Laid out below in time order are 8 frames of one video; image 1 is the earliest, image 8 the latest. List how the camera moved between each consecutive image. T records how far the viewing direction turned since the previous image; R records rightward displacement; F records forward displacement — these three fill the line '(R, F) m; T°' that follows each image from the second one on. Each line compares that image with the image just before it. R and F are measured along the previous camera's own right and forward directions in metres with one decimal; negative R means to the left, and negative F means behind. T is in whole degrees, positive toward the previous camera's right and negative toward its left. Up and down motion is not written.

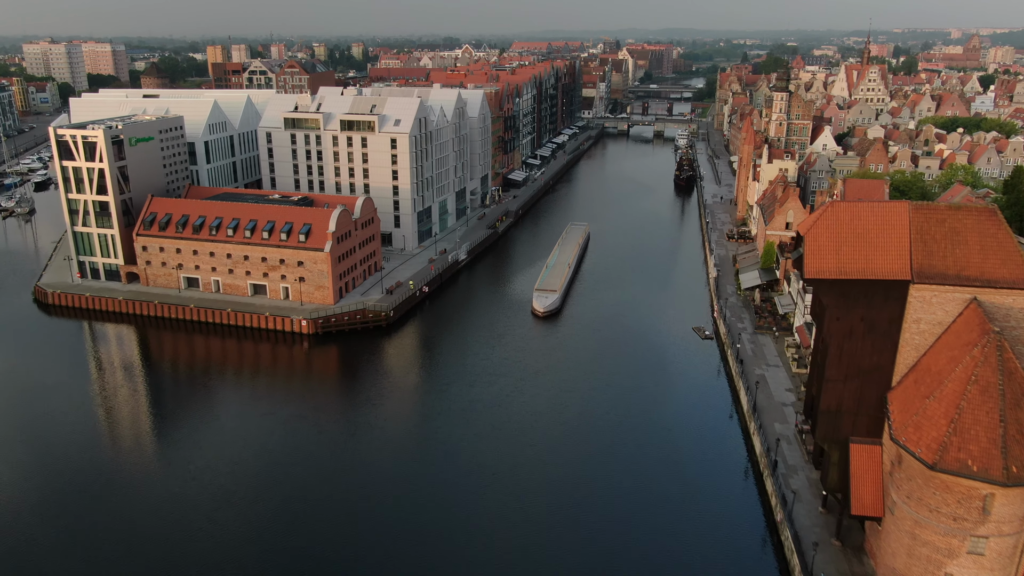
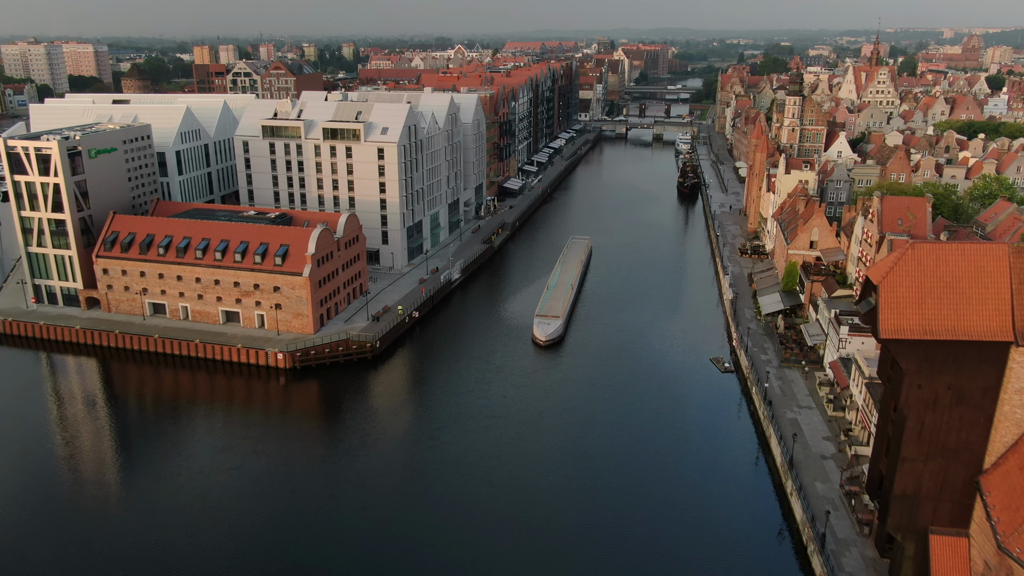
(-0.5, +6.8) m; 0°
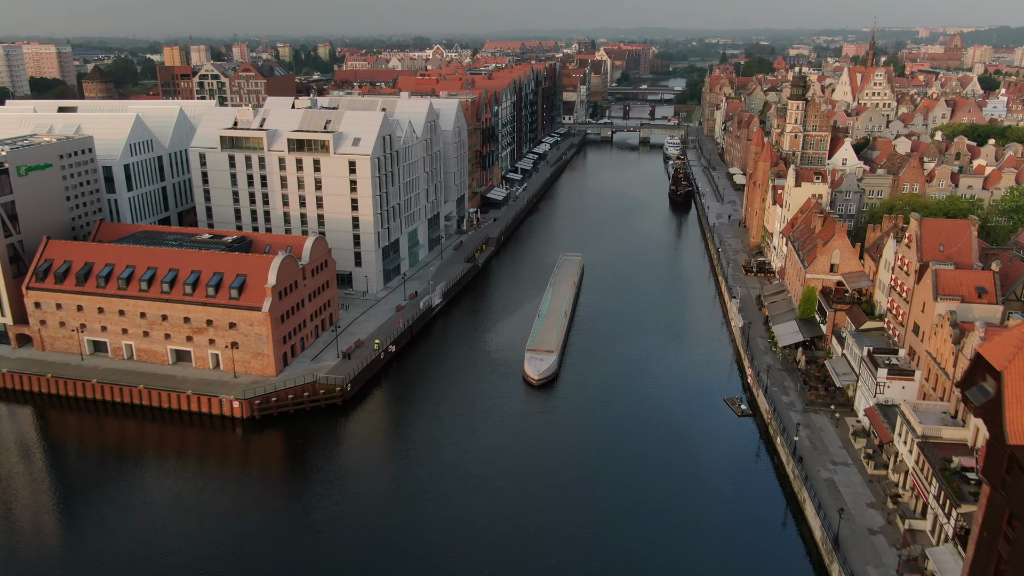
(-0.6, +7.5) m; +1°
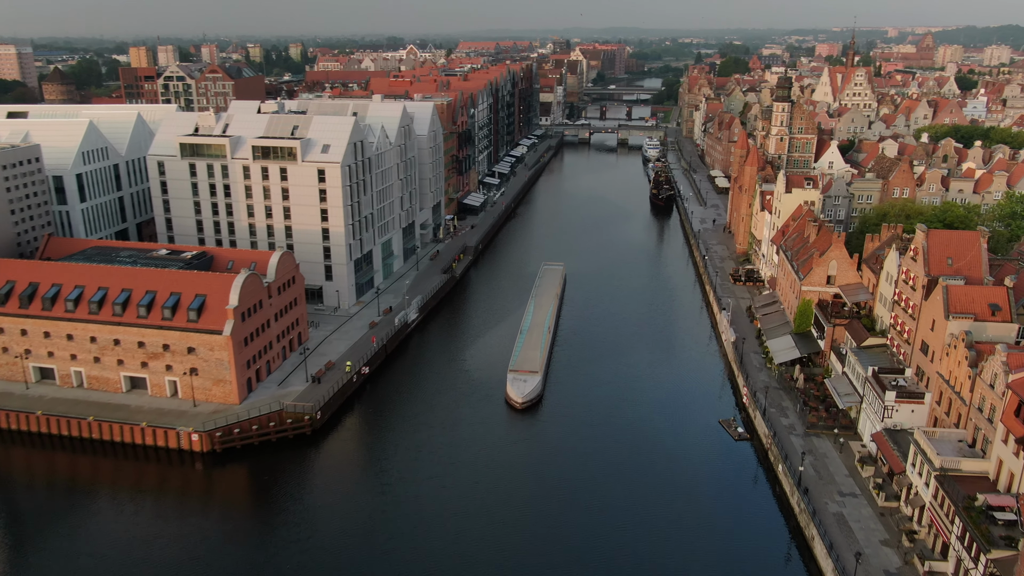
(-0.3, +3.7) m; +2°
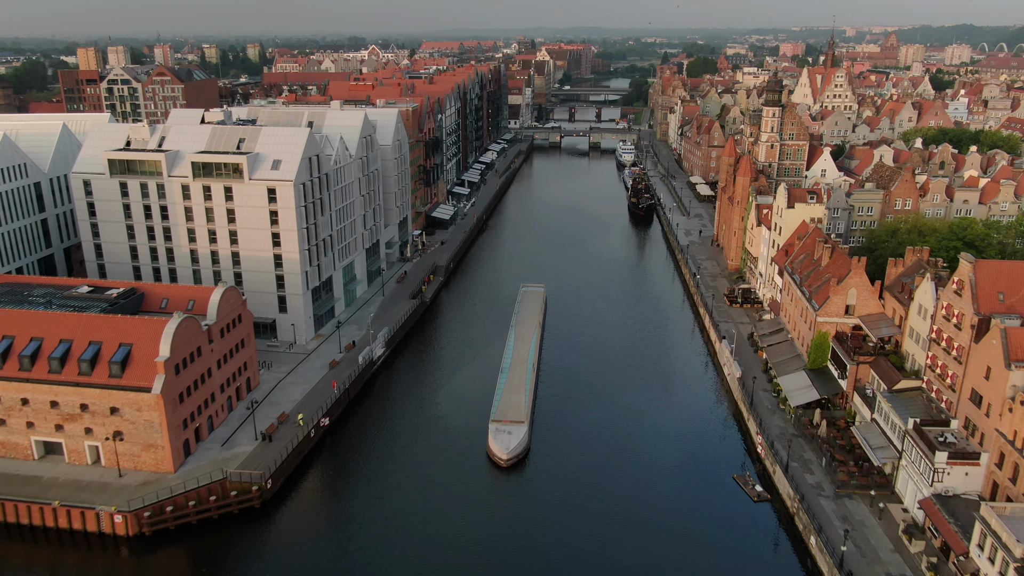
(-0.9, +7.4) m; +2°
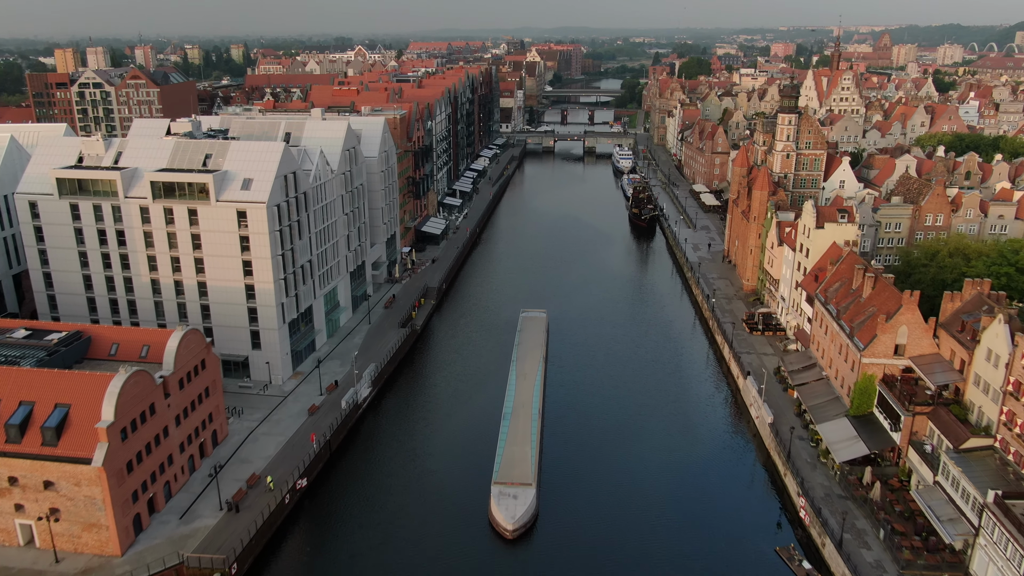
(-0.9, +6.7) m; +1°
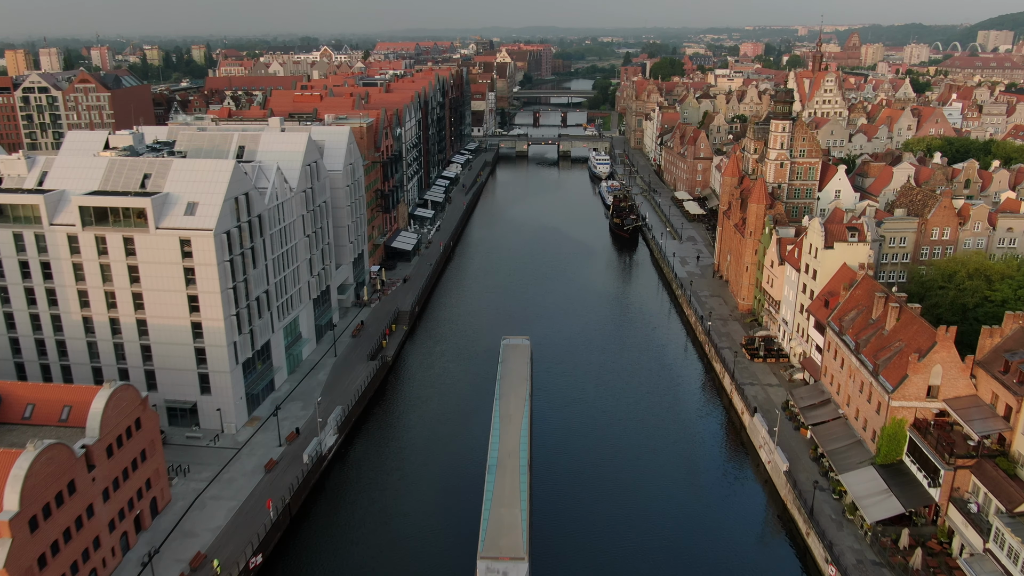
(-0.7, +6.0) m; +2°
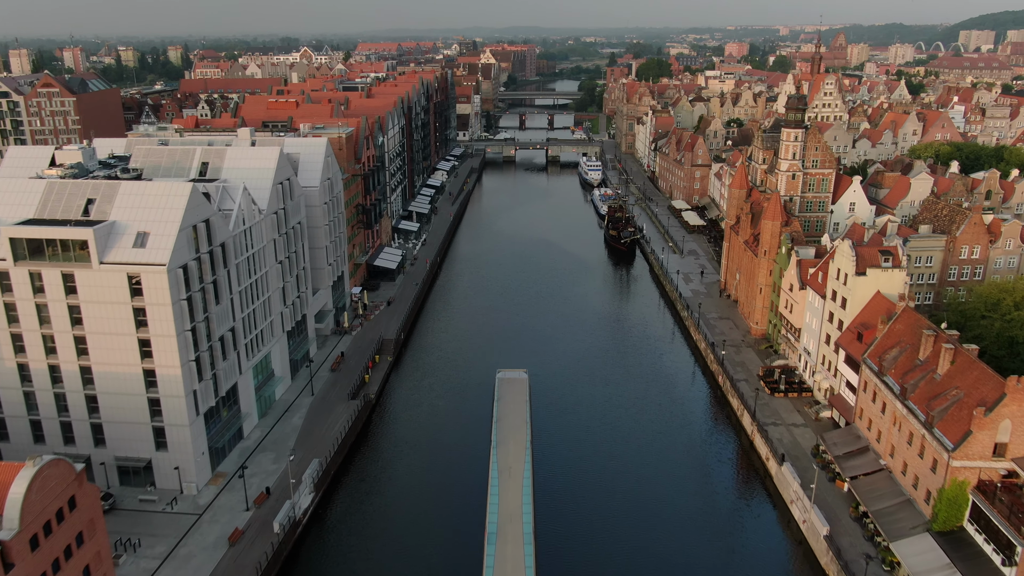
(-0.8, +5.9) m; +1°
